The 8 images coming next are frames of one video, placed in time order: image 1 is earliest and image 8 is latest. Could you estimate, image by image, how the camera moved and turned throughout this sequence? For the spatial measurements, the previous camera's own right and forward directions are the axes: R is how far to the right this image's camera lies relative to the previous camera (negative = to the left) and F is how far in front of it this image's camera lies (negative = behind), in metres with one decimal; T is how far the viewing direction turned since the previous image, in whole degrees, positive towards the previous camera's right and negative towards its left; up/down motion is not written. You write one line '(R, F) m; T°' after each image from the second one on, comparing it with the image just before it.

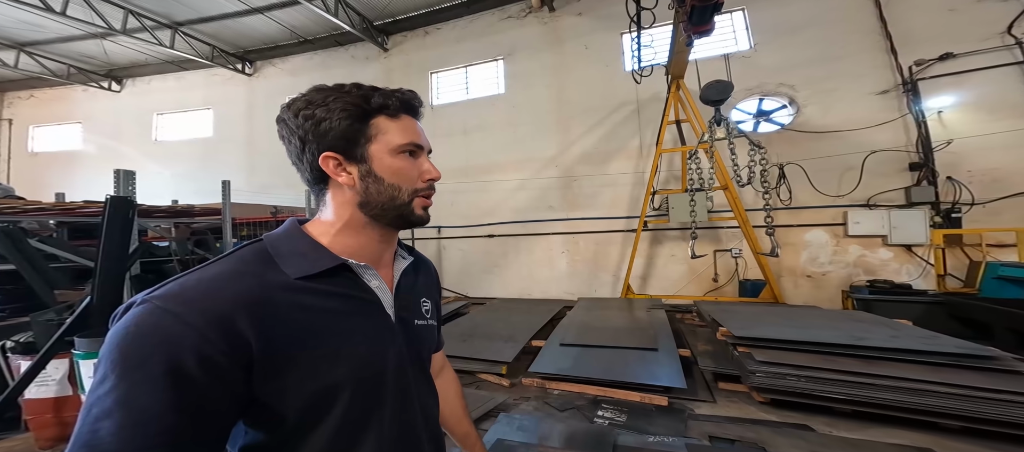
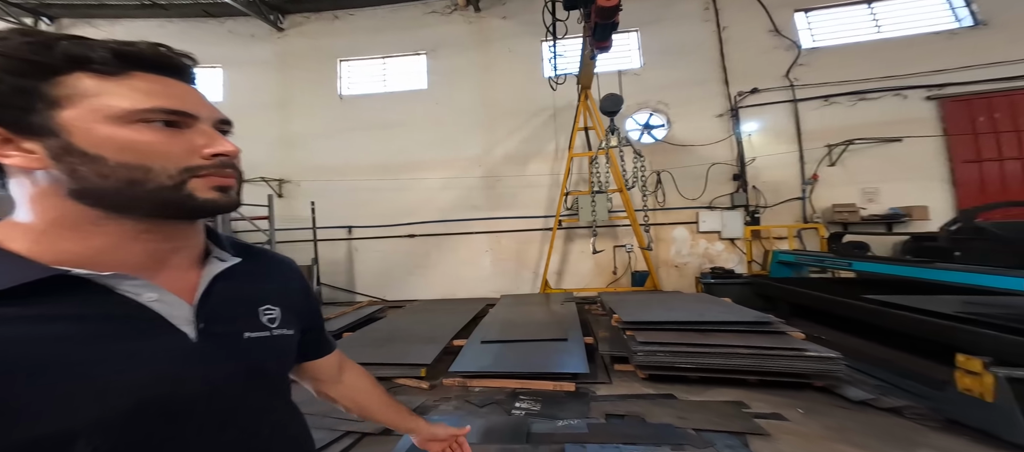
(+0.4, -0.2) m; +12°
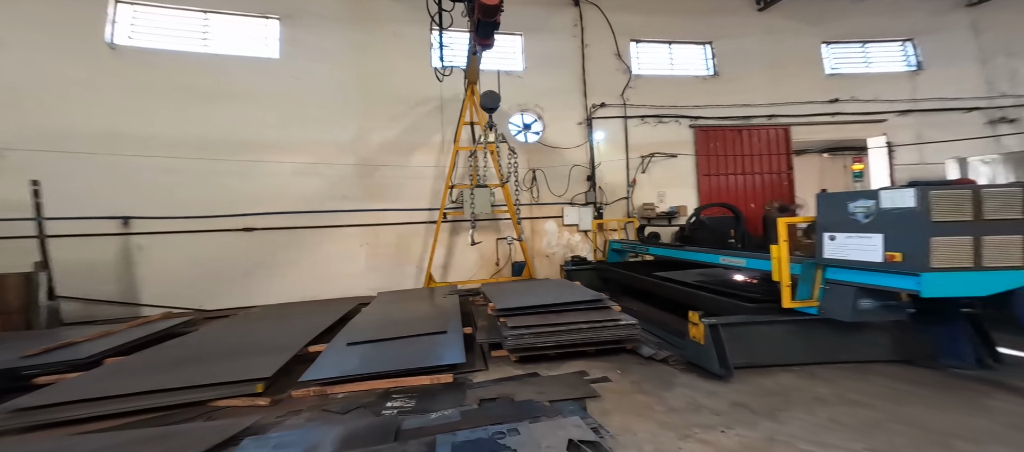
(+0.3, -0.1) m; +18°
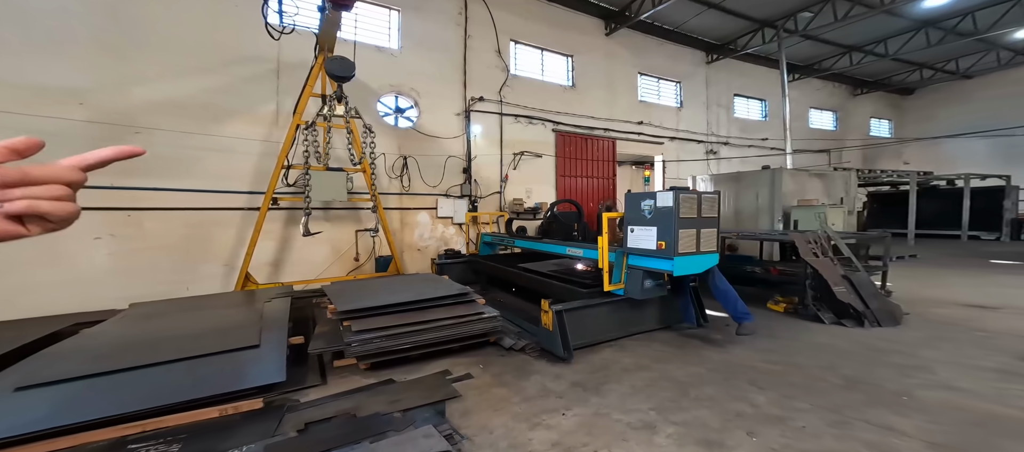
(+0.1, +0.1) m; +20°
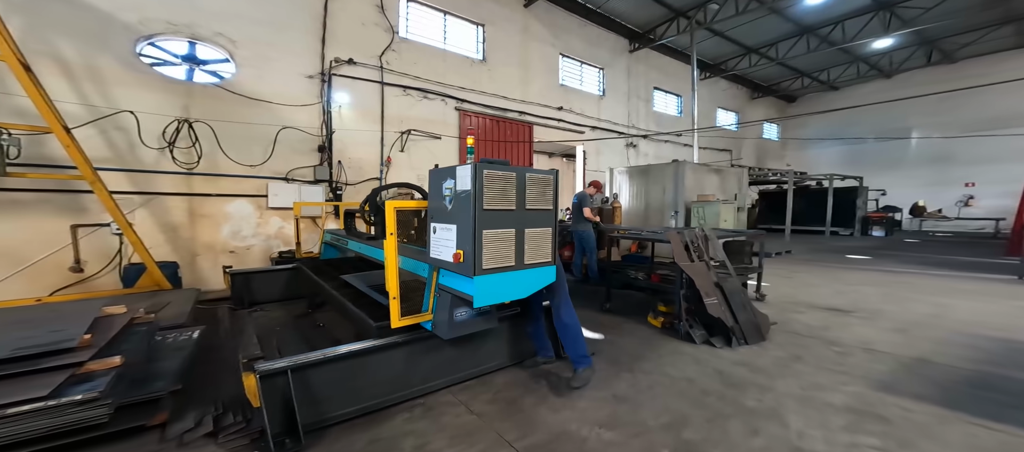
(+0.9, +0.7) m; +8°
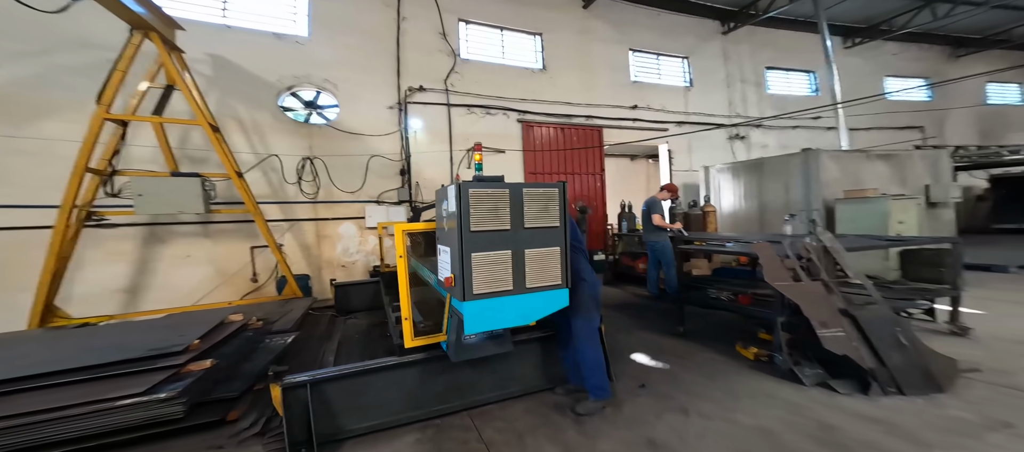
(+0.5, +0.2) m; -20°
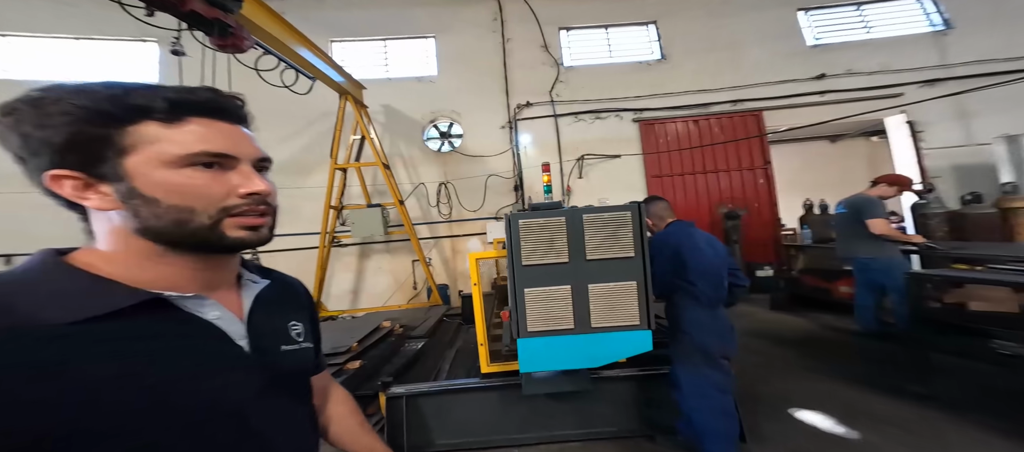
(+0.4, +0.3) m; -26°
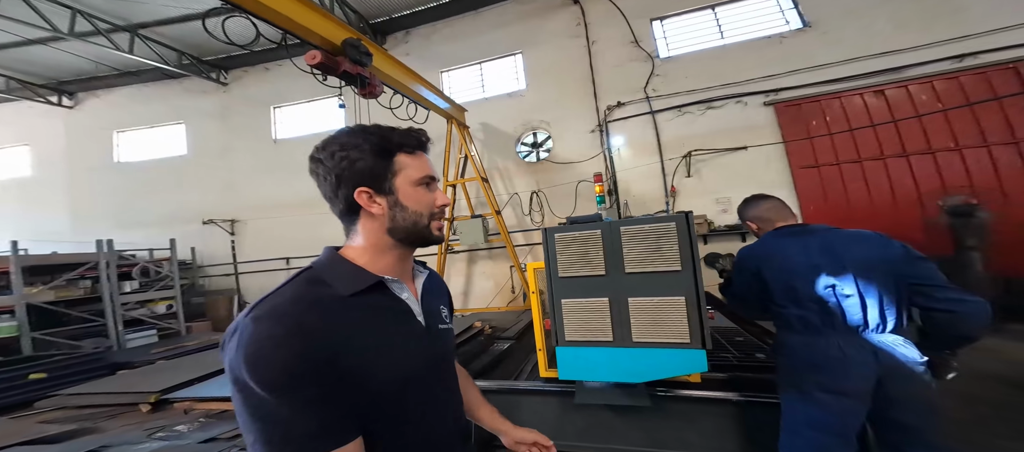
(+0.2, 0.0) m; -18°
